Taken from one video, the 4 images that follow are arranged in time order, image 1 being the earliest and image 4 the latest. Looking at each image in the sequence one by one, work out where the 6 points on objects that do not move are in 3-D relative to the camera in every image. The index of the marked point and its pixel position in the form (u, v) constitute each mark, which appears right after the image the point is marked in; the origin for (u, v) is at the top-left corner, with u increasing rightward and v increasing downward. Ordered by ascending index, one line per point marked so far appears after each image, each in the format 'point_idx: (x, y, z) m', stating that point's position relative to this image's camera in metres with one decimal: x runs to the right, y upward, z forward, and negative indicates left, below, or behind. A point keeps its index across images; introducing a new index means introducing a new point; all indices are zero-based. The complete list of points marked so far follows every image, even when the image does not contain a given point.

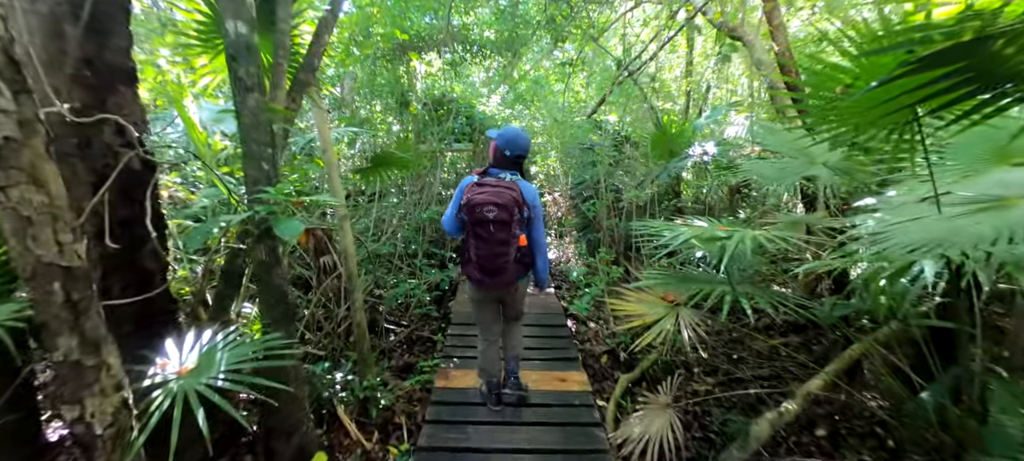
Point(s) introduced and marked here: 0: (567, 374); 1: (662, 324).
0: (+0.3, -0.9, +2.2) m
1: (+0.7, -0.5, +1.7) m
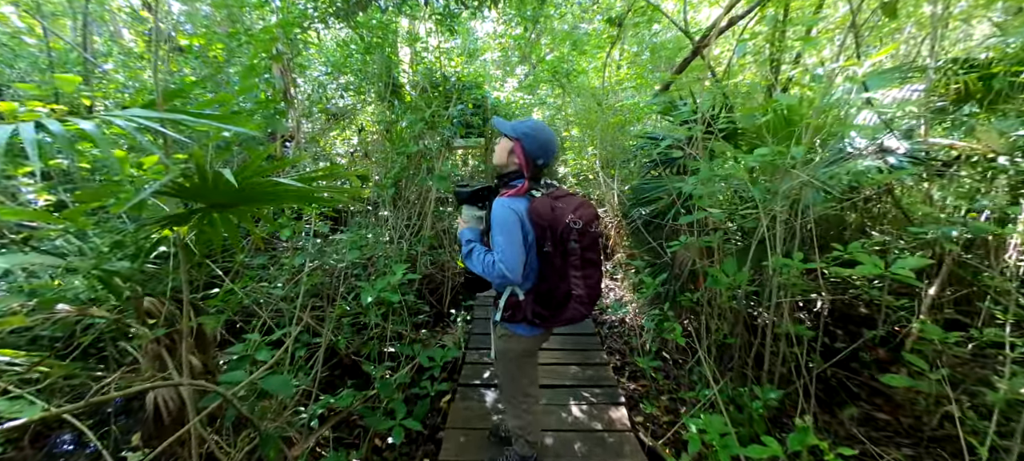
0: (+0.5, -1.3, +0.7) m
1: (+0.8, -0.8, +0.1) m
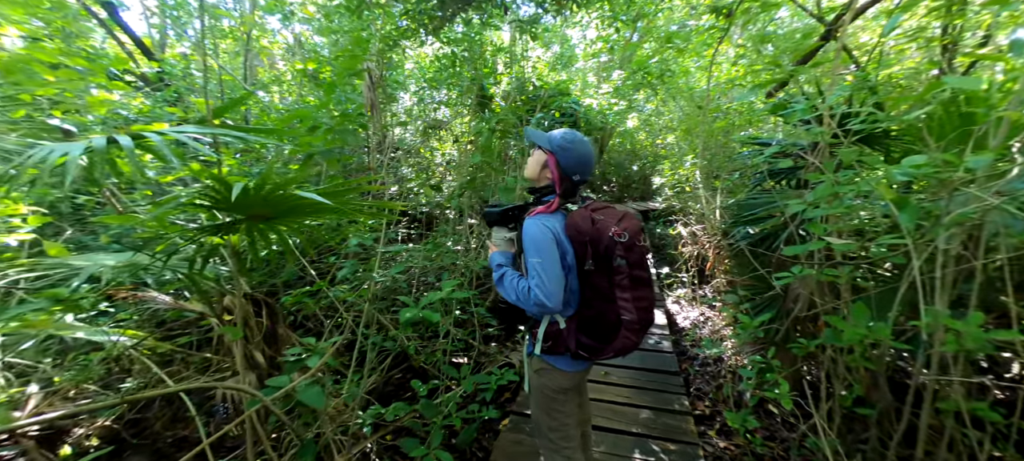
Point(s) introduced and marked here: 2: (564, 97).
0: (+0.4, -1.4, +0.4) m
1: (+0.6, -0.9, -0.2) m
2: (+0.6, +1.7, +4.4) m
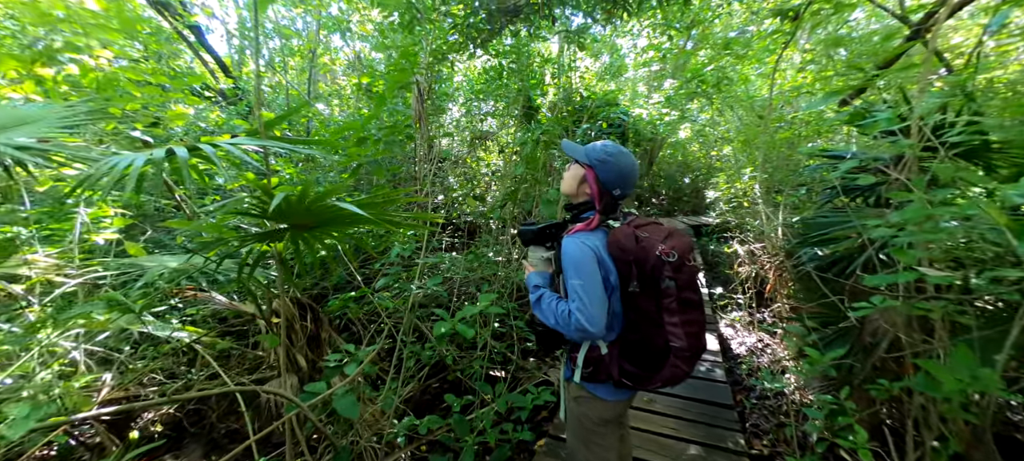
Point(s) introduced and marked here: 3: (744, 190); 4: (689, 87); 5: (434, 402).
0: (+0.4, -1.4, +0.3) m
1: (+0.5, -0.9, -0.4) m
2: (+1.1, +1.5, +4.3) m
3: (+2.6, +0.5, +4.0) m
4: (+2.0, +1.7, +4.0) m
5: (-0.6, -1.4, +2.8) m
